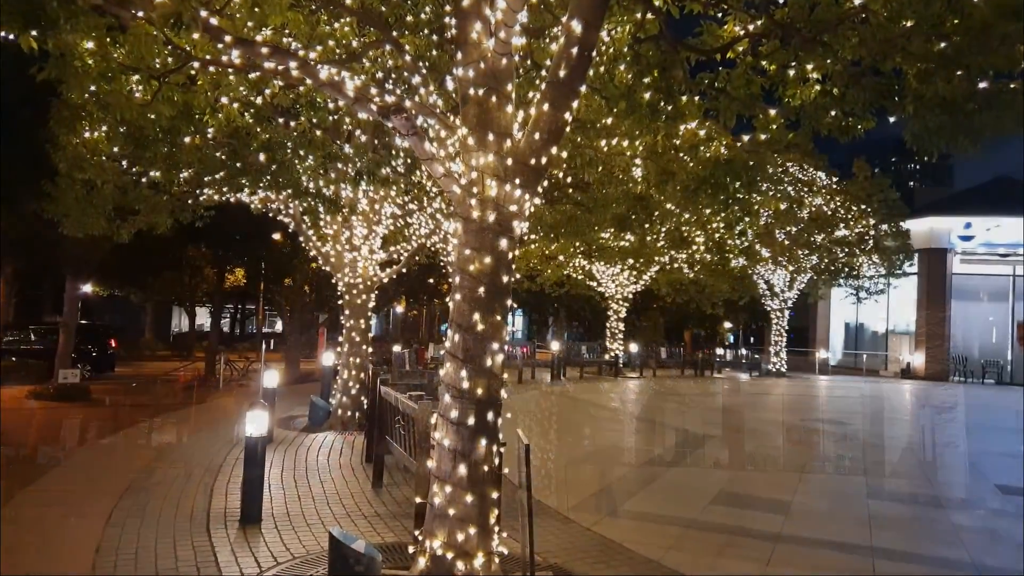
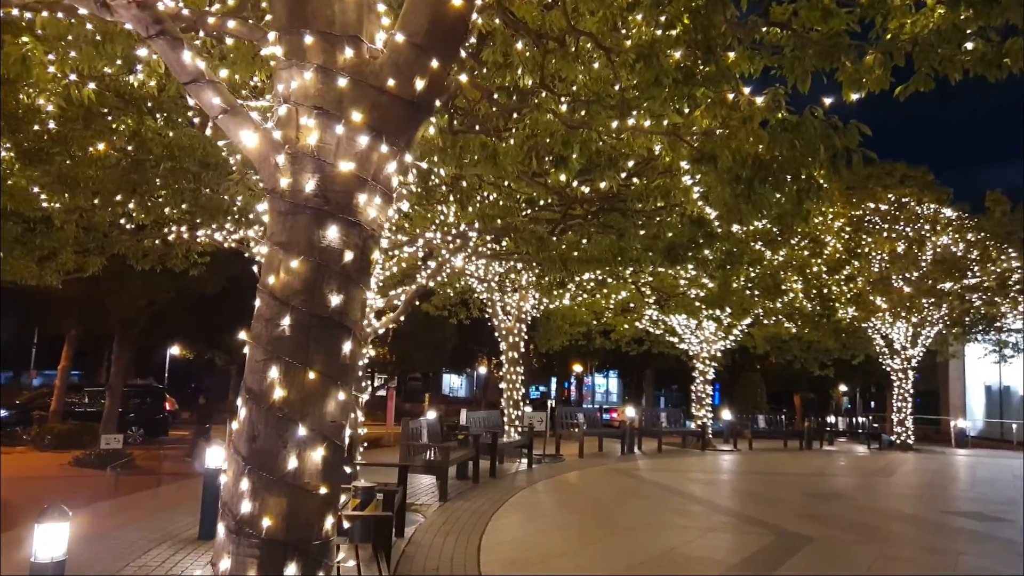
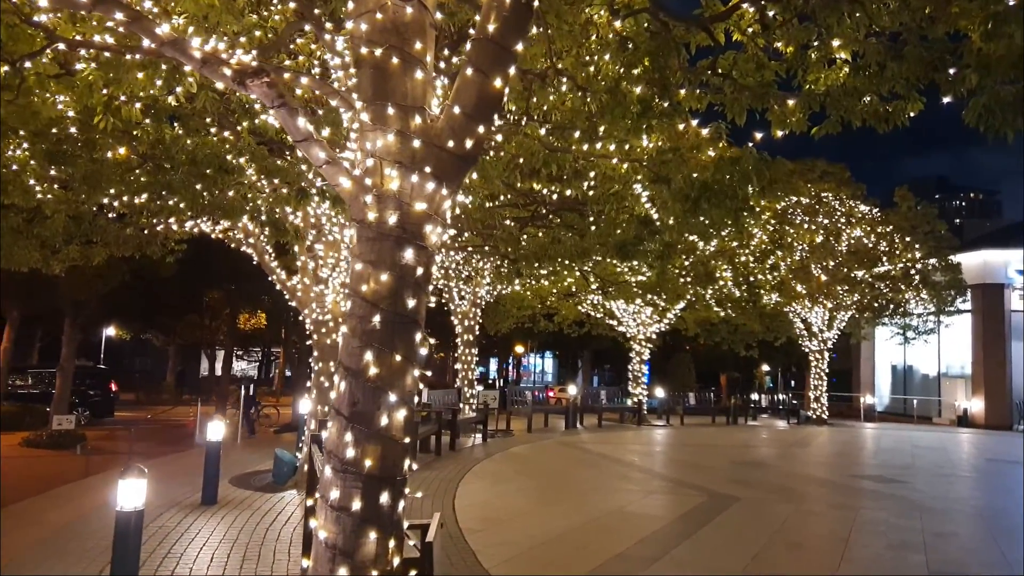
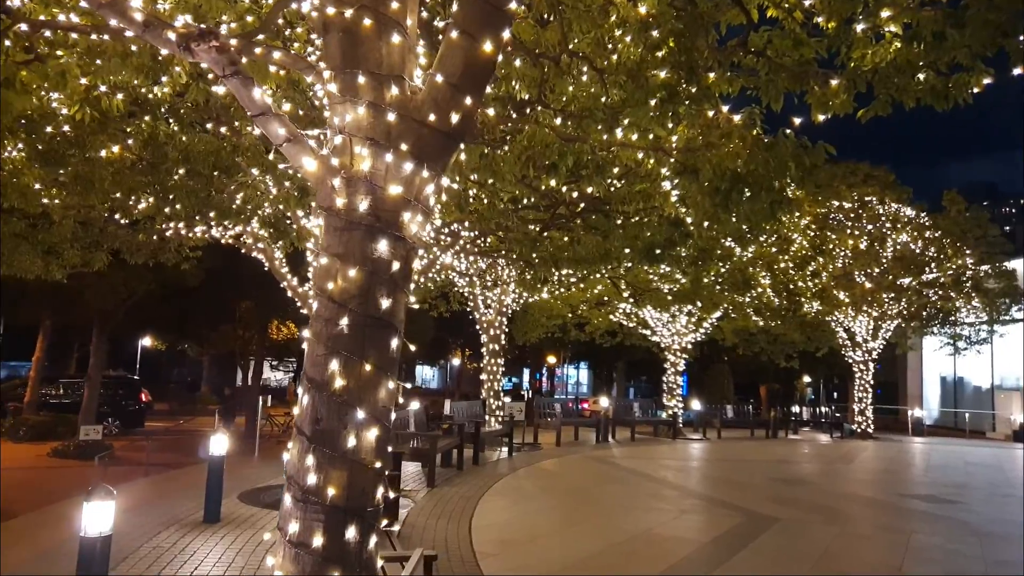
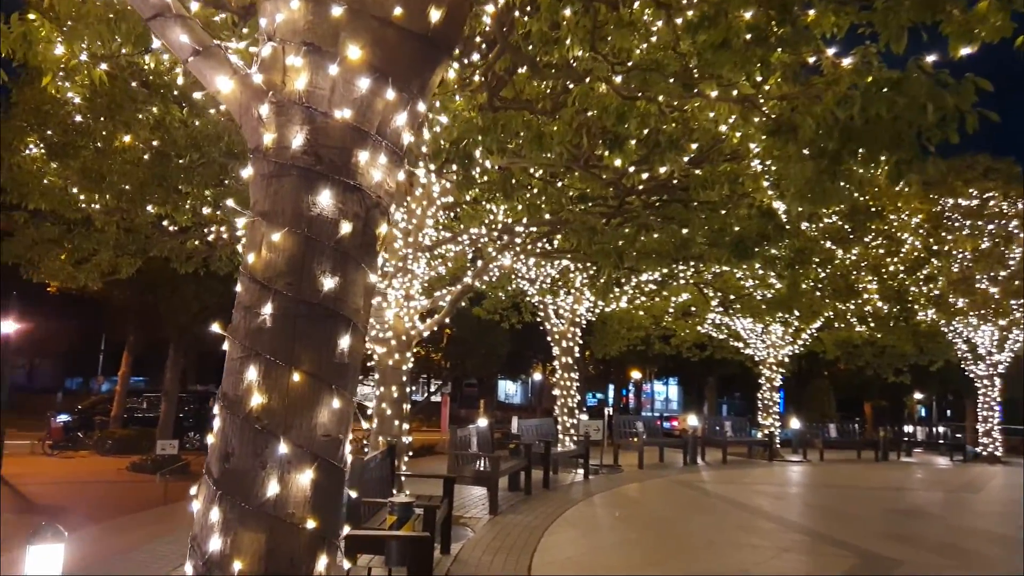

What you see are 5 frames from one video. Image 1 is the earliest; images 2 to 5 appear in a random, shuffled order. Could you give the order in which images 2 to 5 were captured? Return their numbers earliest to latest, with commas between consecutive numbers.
3, 4, 2, 5
